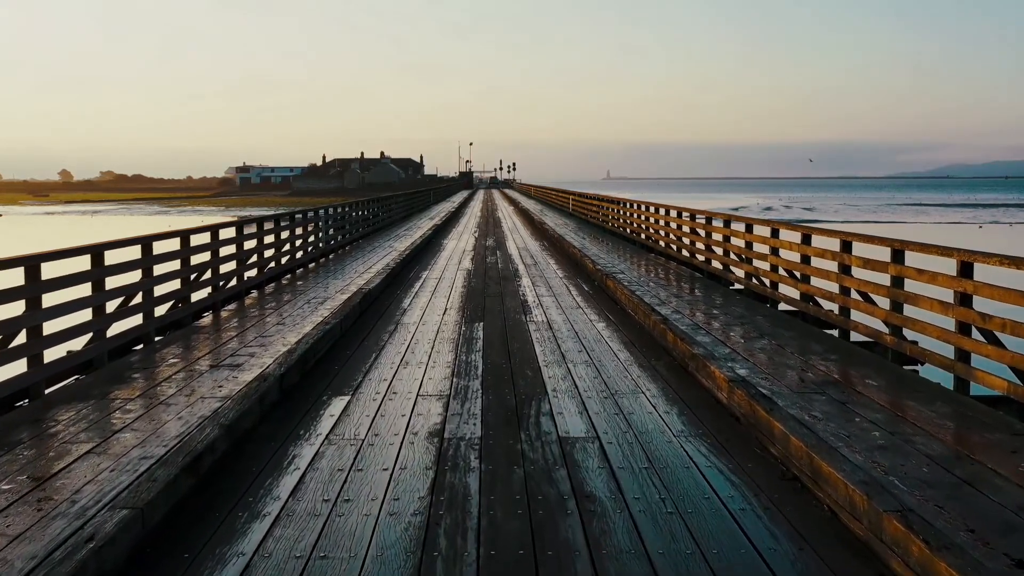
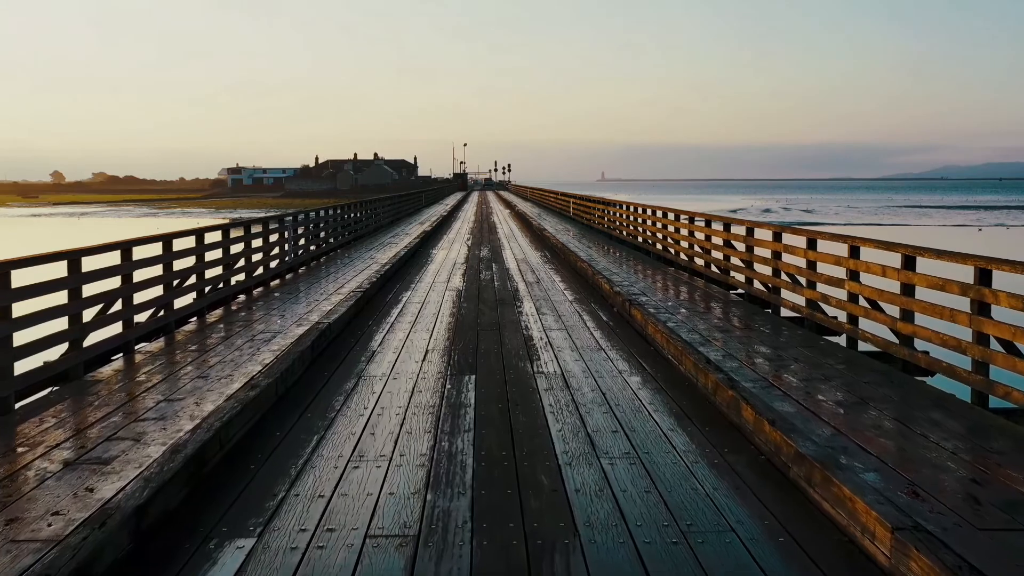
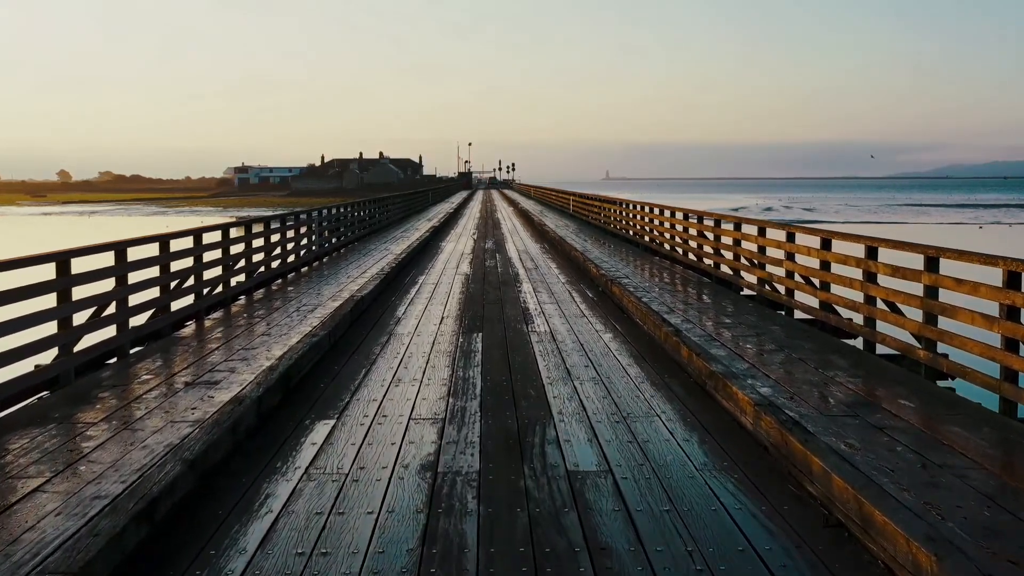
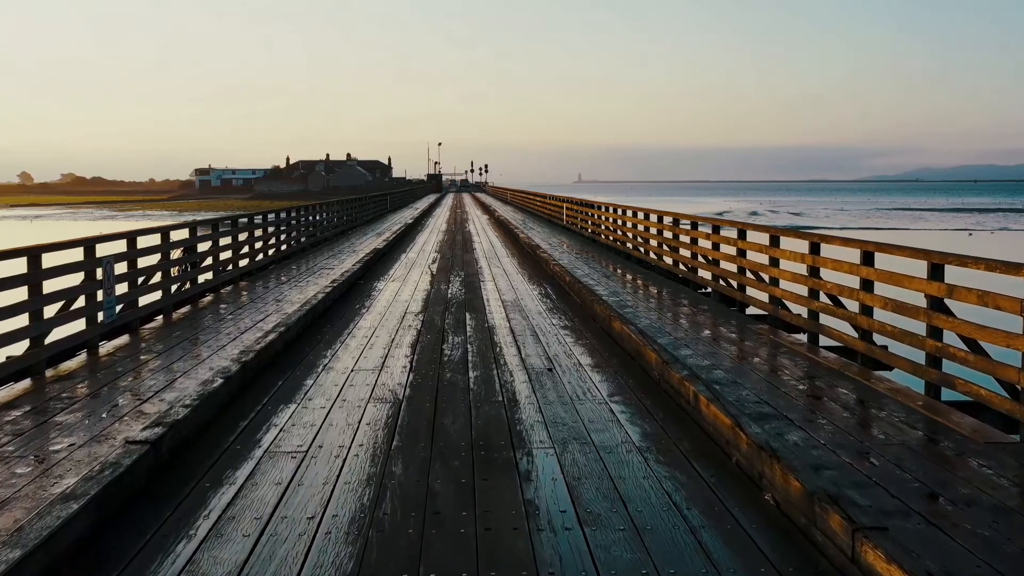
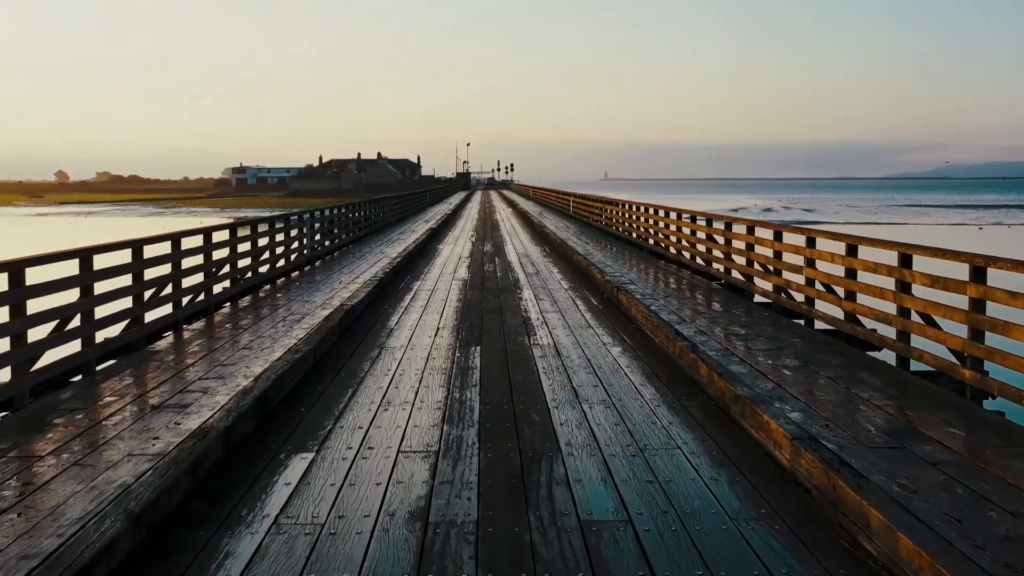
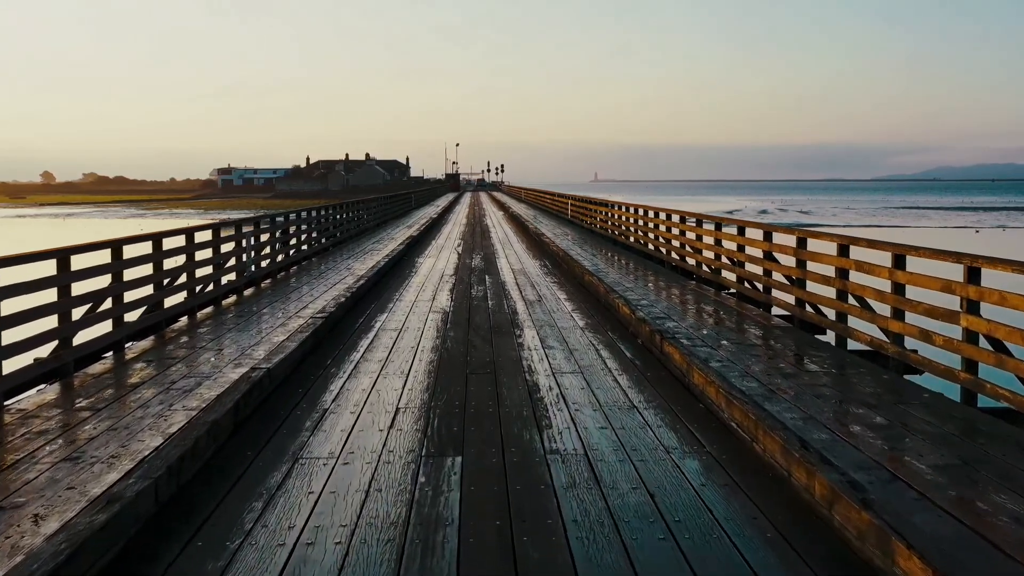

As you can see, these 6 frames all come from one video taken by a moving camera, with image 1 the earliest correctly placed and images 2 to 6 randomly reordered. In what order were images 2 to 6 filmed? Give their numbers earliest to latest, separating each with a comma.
3, 5, 2, 6, 4
